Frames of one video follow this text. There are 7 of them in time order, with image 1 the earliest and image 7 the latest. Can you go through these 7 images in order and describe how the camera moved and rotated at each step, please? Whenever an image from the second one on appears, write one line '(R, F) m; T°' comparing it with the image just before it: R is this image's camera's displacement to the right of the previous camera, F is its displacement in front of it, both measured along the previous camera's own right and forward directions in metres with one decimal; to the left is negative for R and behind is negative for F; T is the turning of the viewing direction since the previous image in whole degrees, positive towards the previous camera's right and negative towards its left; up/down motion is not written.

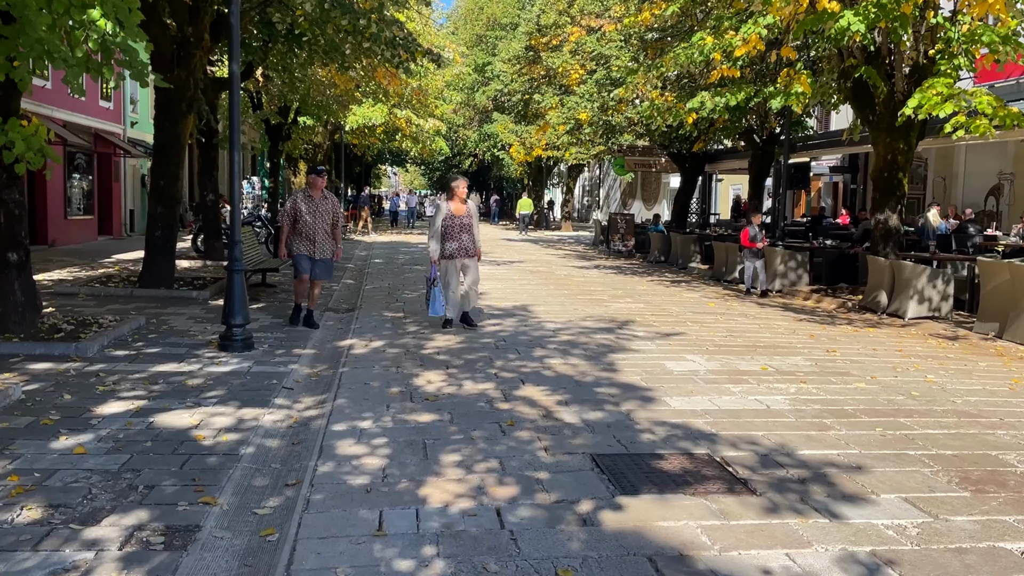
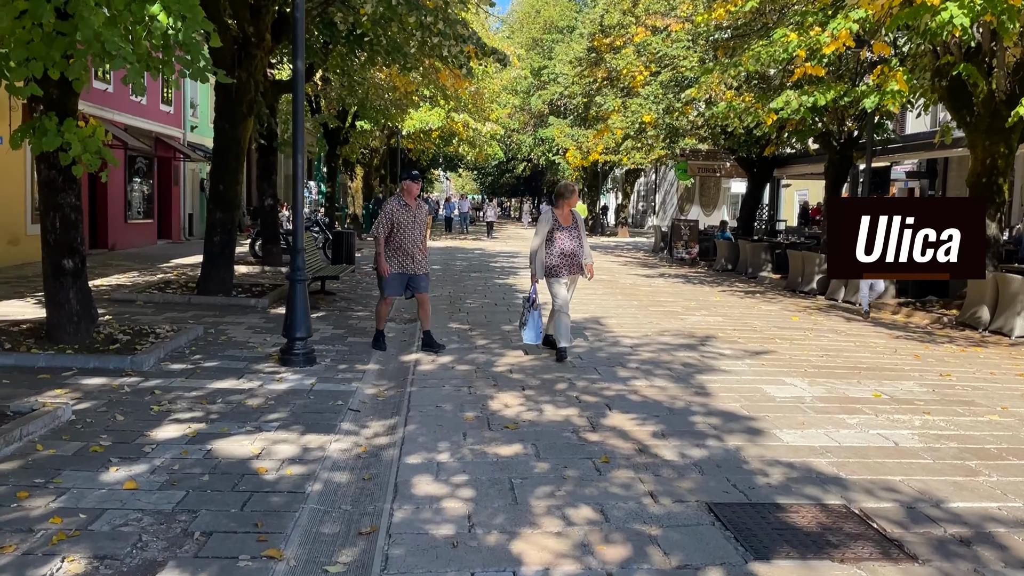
(-0.3, +0.6) m; -3°
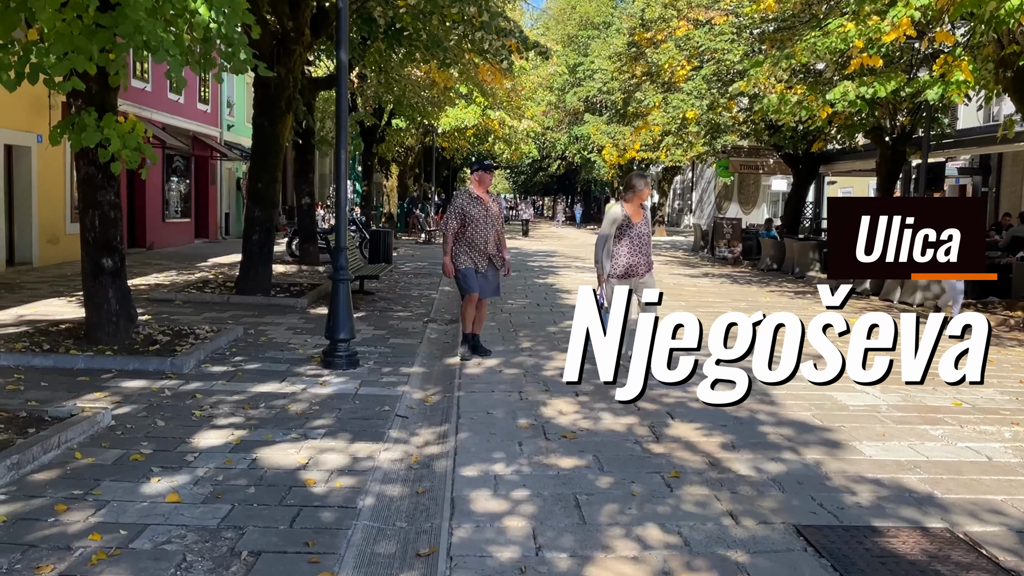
(-0.2, +0.3) m; -2°
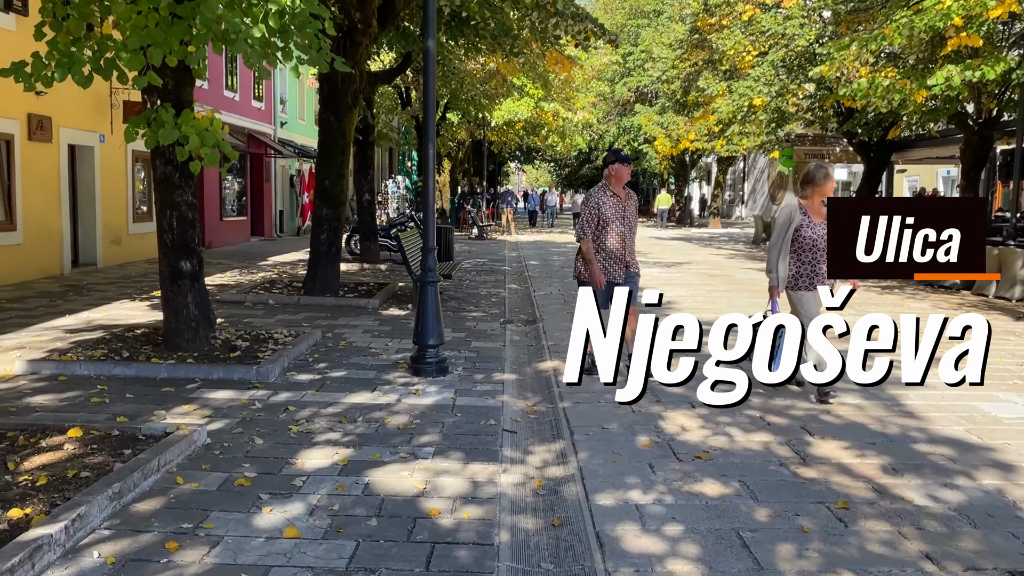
(-0.5, +0.5) m; -3°
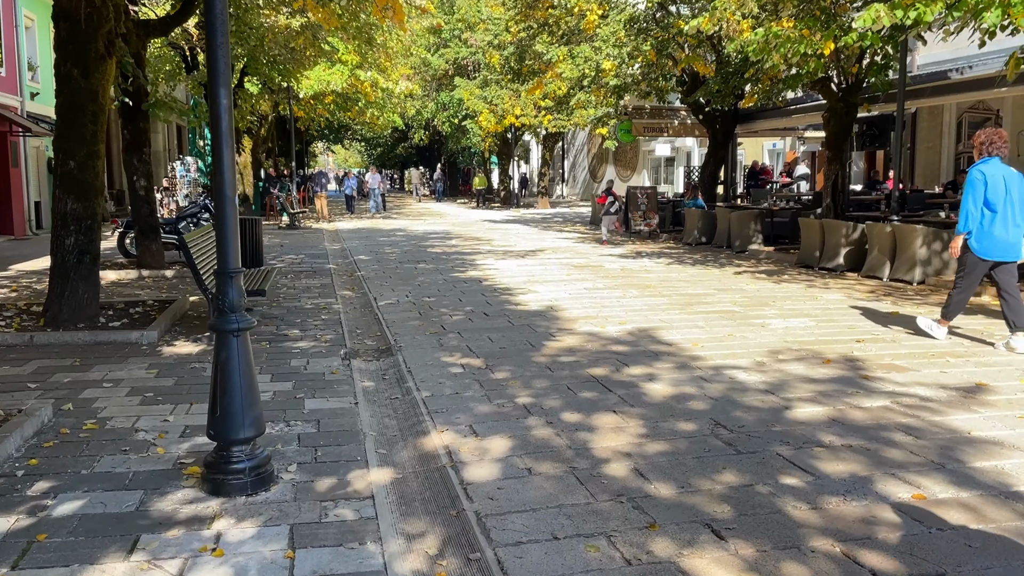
(-0.2, +2.8) m; +13°
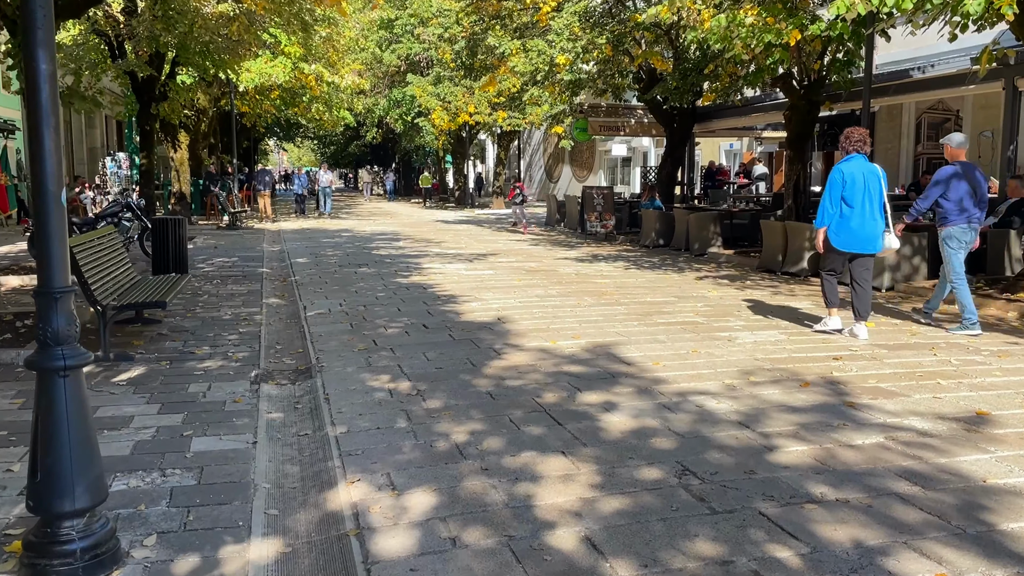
(+0.2, +0.9) m; +3°
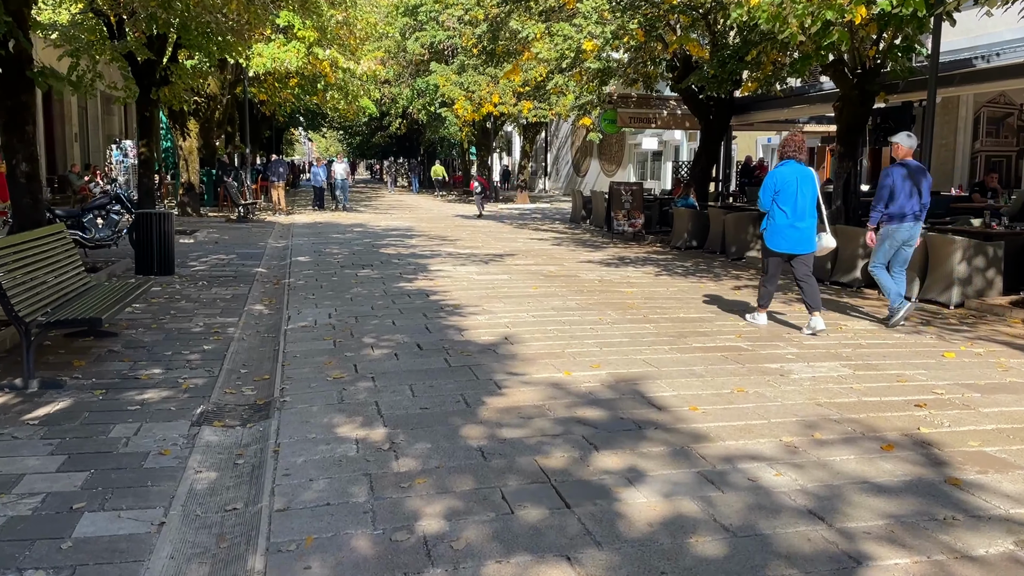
(+0.1, +1.2) m; -2°
